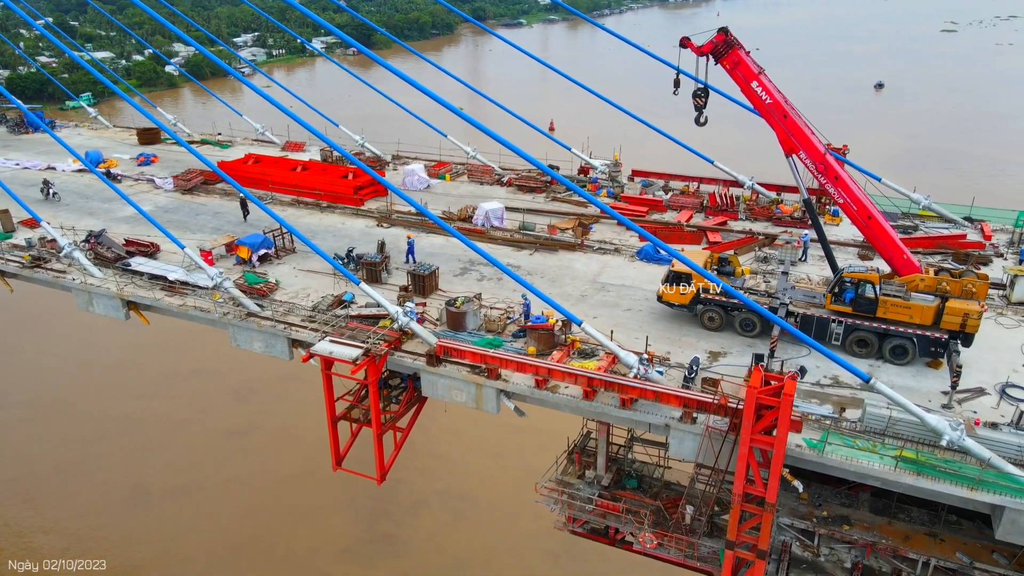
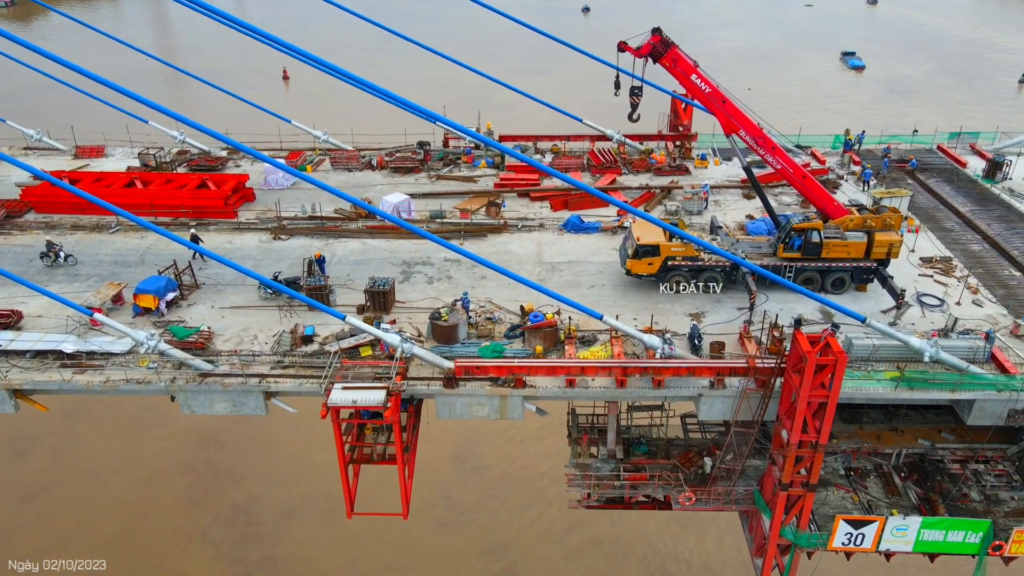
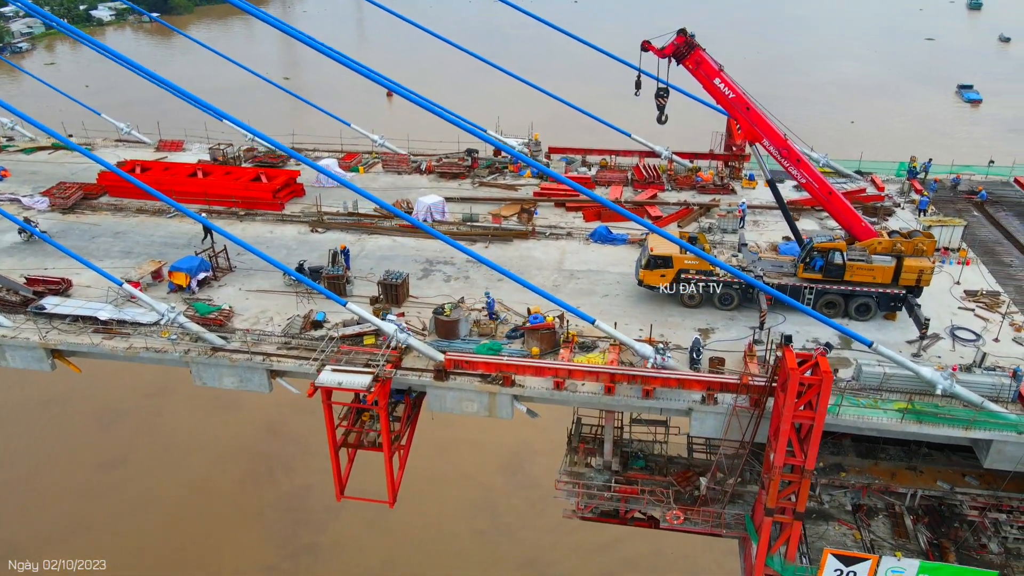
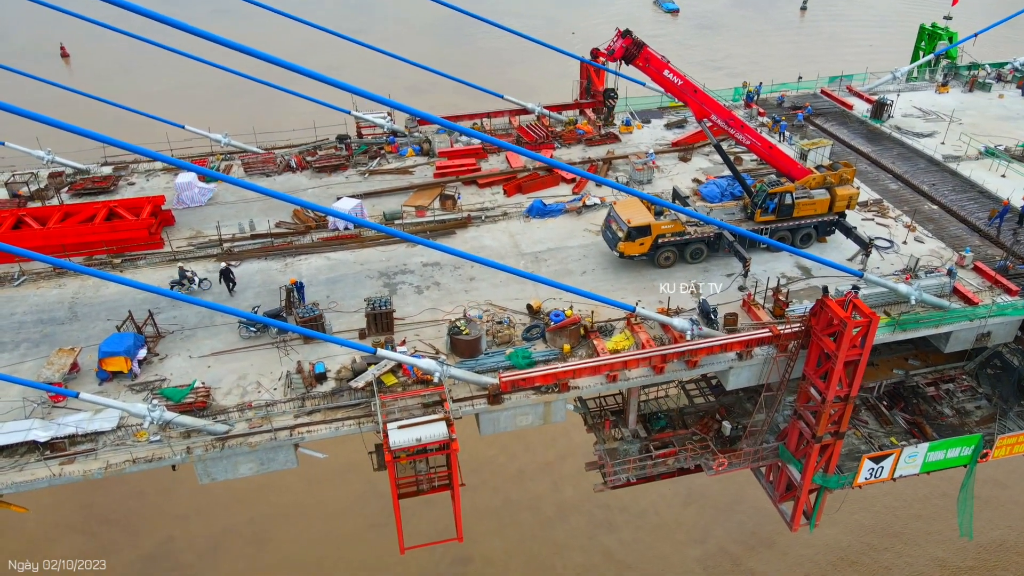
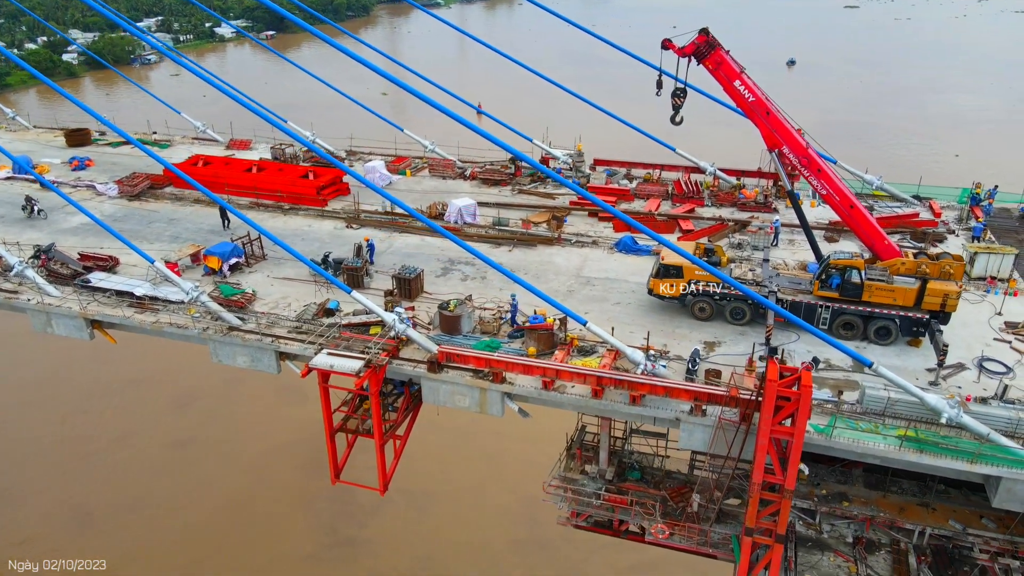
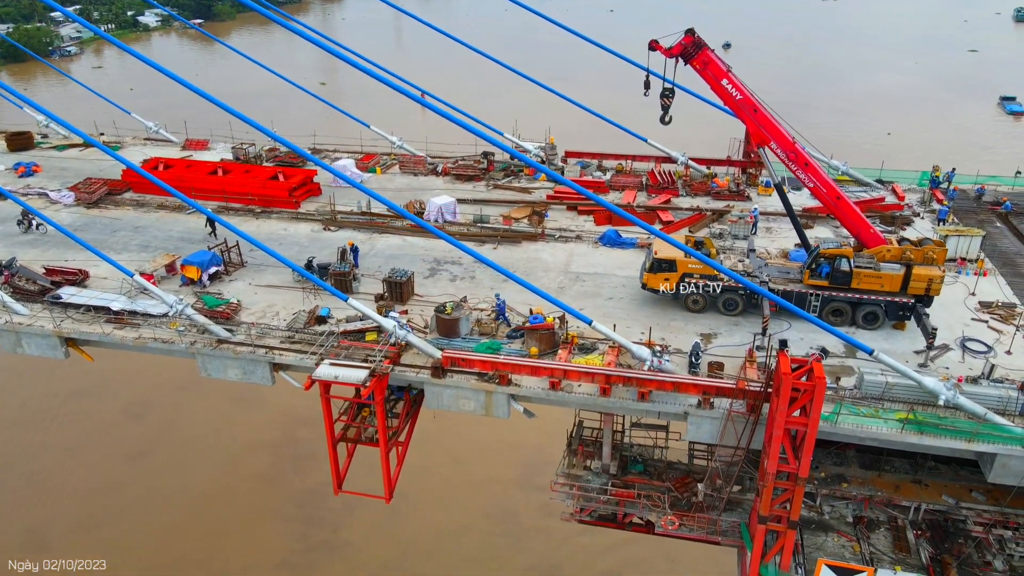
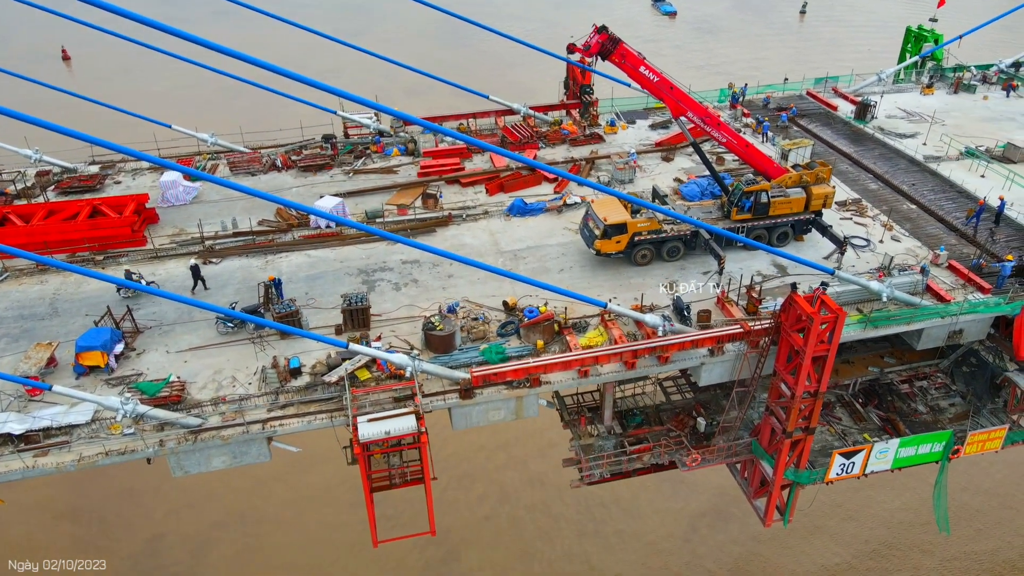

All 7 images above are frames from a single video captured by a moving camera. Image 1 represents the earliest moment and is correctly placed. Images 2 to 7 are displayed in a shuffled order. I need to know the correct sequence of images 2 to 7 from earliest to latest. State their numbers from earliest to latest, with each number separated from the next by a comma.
5, 6, 3, 2, 7, 4
